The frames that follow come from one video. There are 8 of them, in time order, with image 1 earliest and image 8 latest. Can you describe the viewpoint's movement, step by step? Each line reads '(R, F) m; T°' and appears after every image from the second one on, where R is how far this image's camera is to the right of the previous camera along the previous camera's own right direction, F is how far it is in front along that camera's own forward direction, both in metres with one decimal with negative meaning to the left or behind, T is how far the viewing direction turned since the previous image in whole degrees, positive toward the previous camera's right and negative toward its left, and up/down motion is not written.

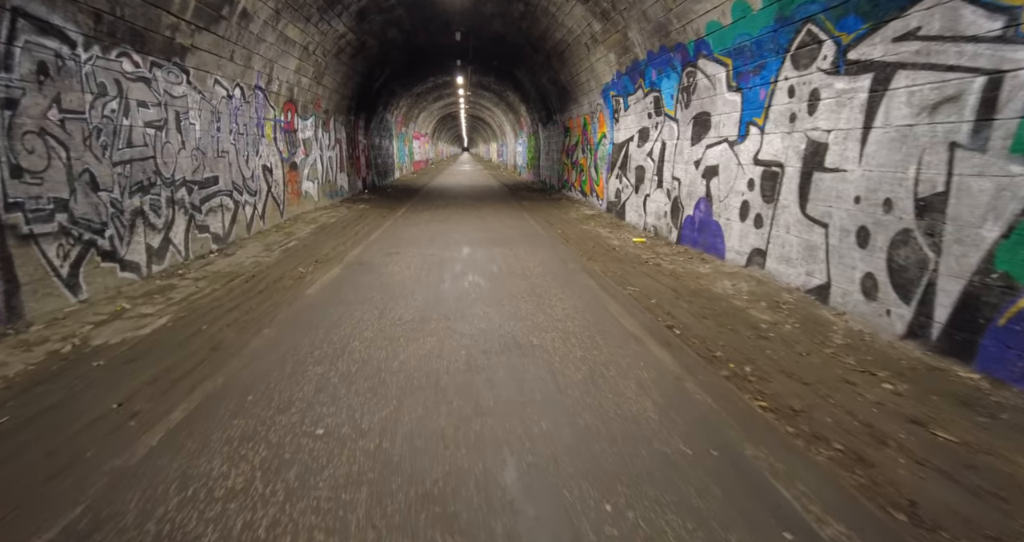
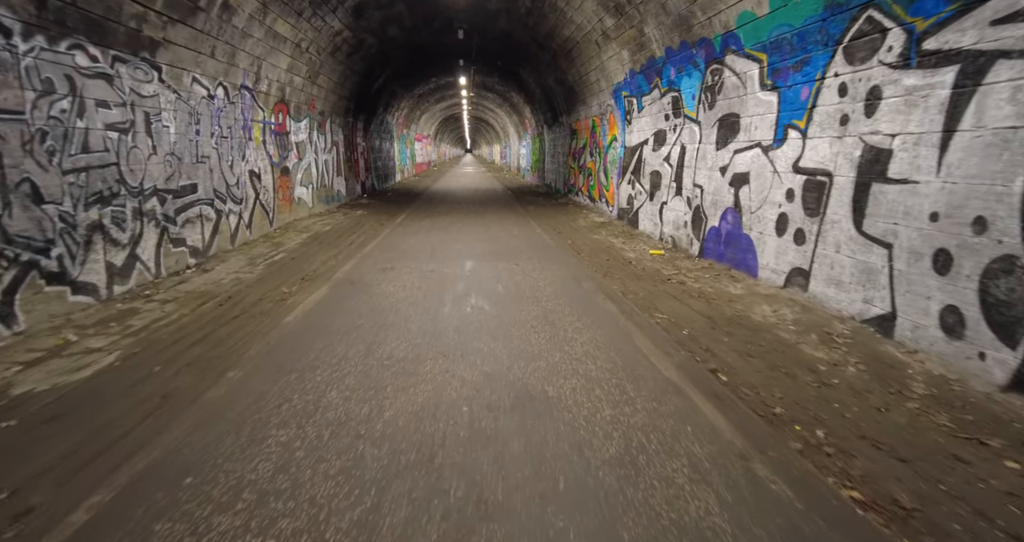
(-0.1, +0.7) m; 0°
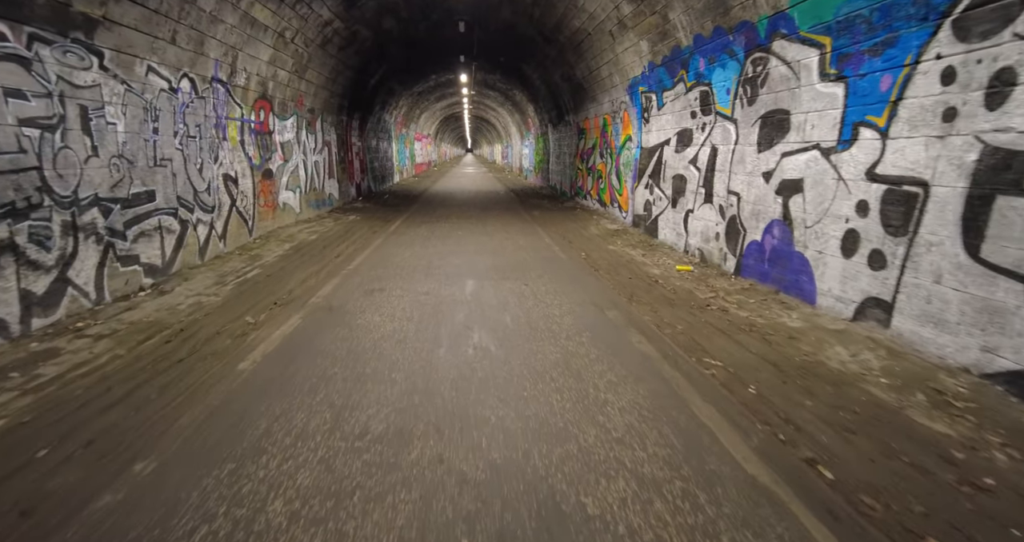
(-0.1, +1.0) m; 0°
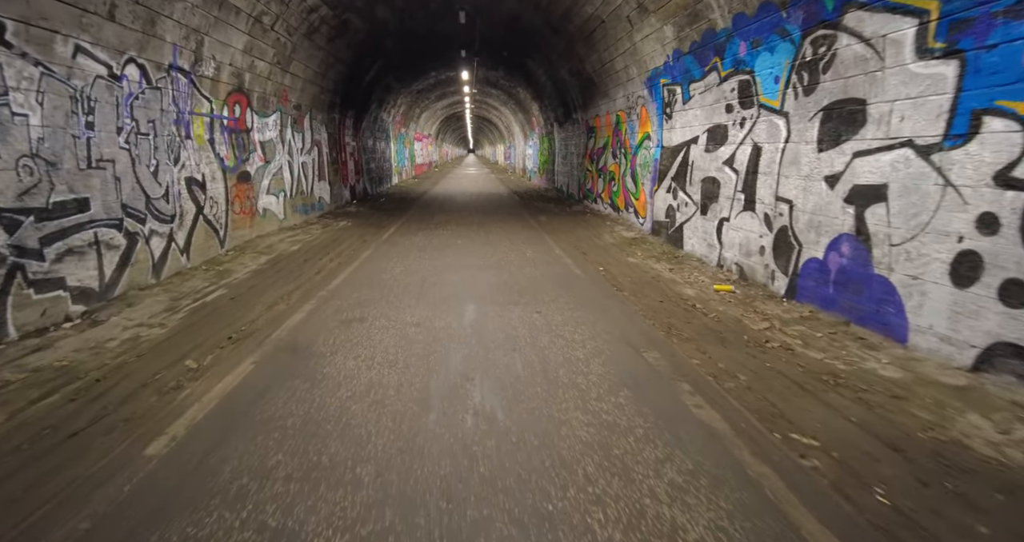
(-0.1, +1.1) m; 0°
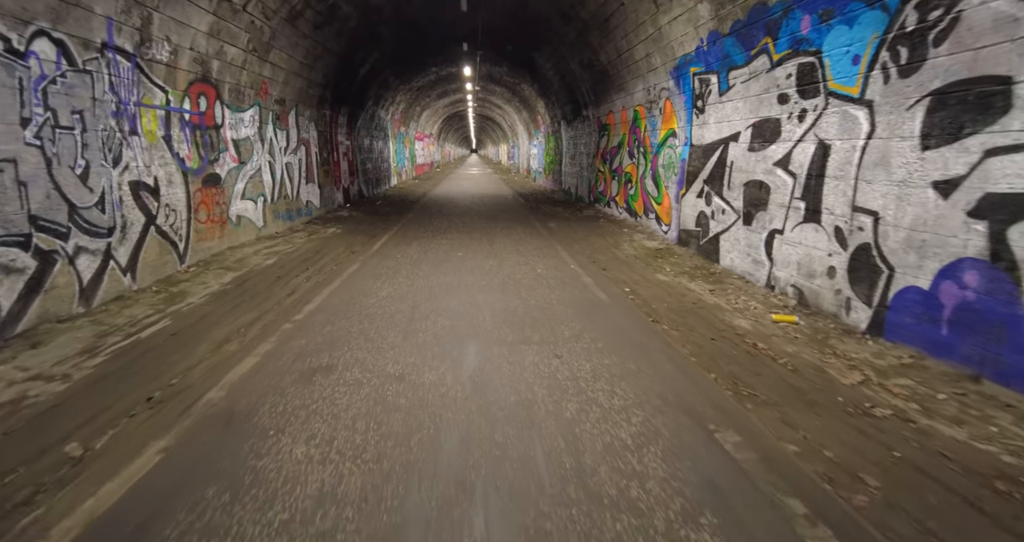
(-0.1, +1.2) m; 0°
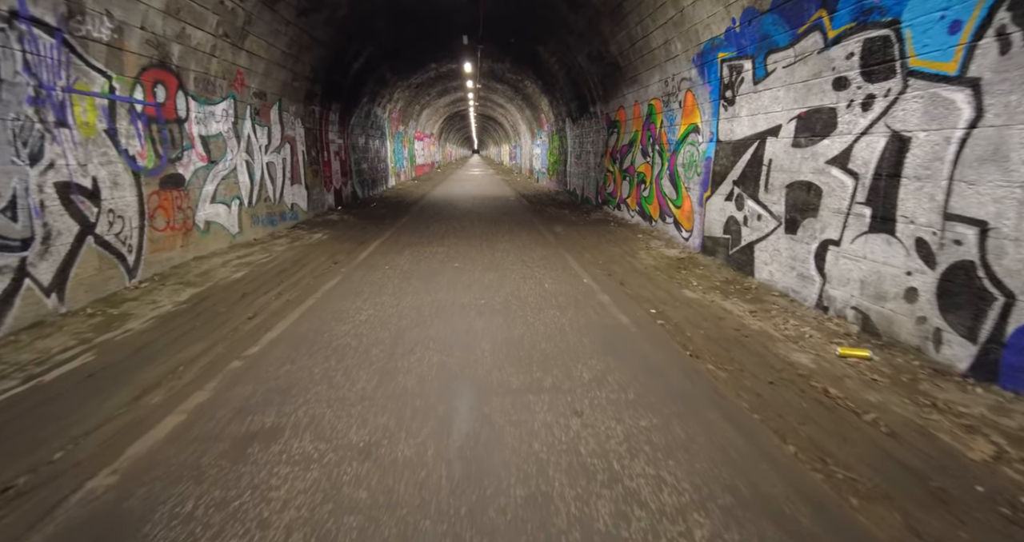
(0.0, +1.0) m; 0°
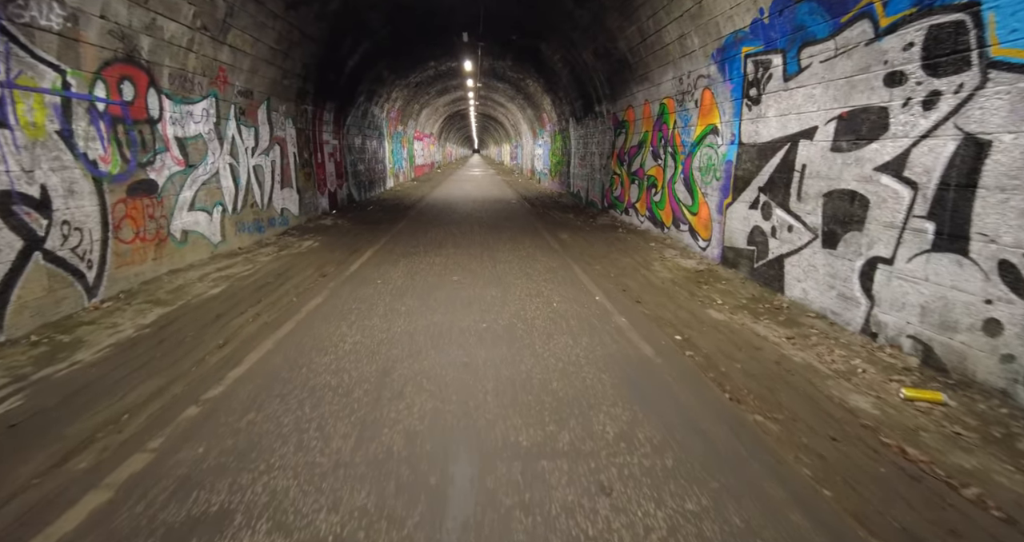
(-0.1, +0.7) m; 0°
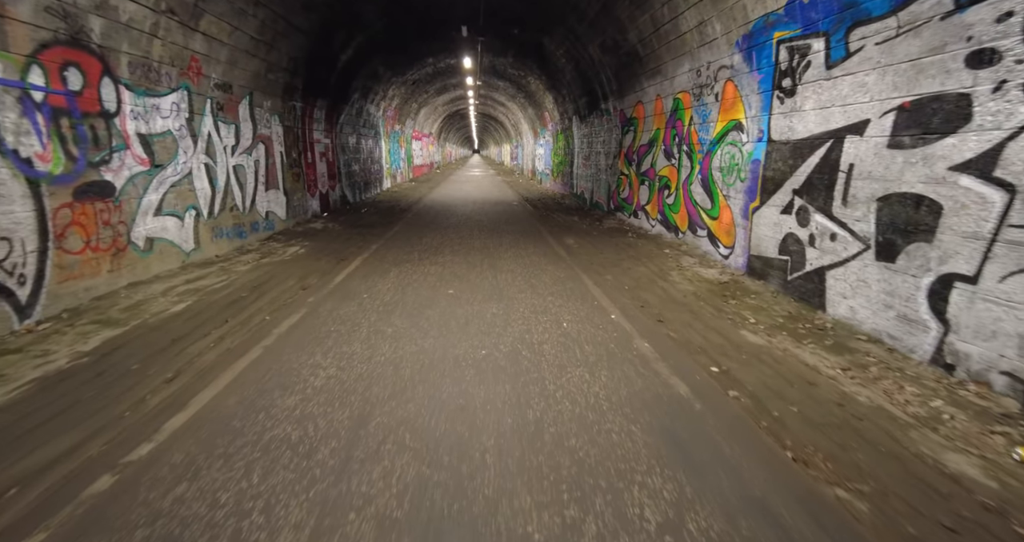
(0.0, +0.8) m; 0°
